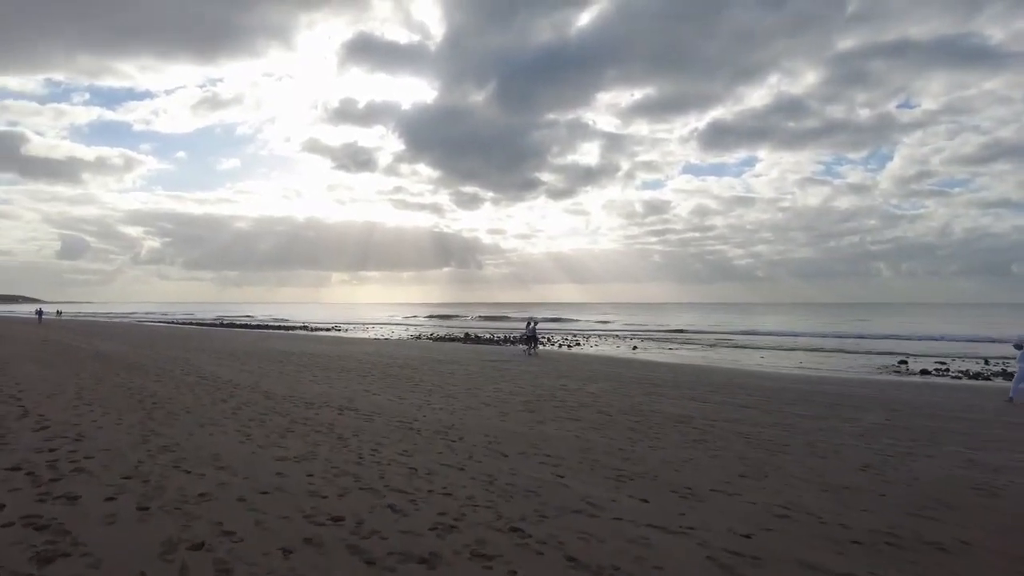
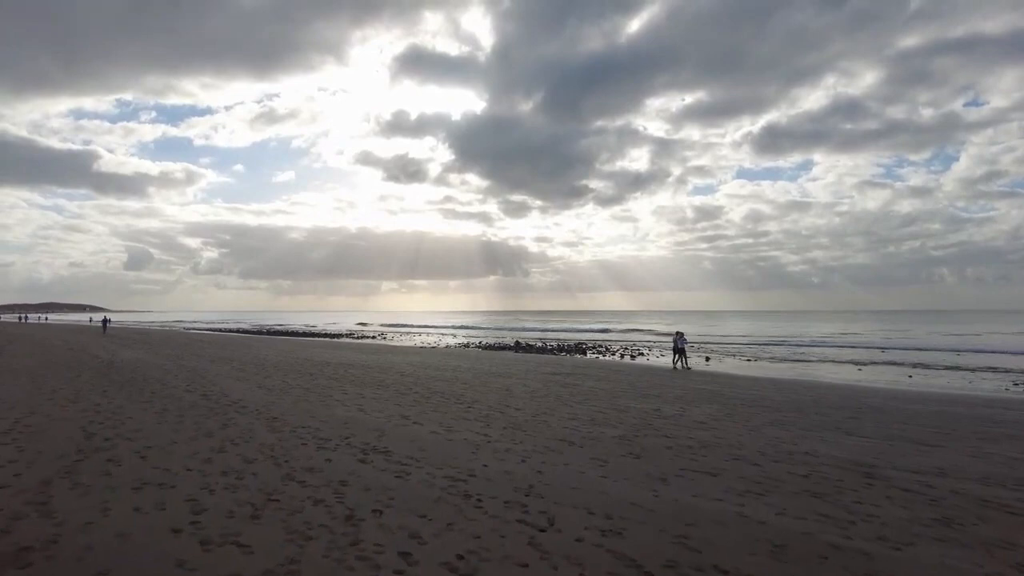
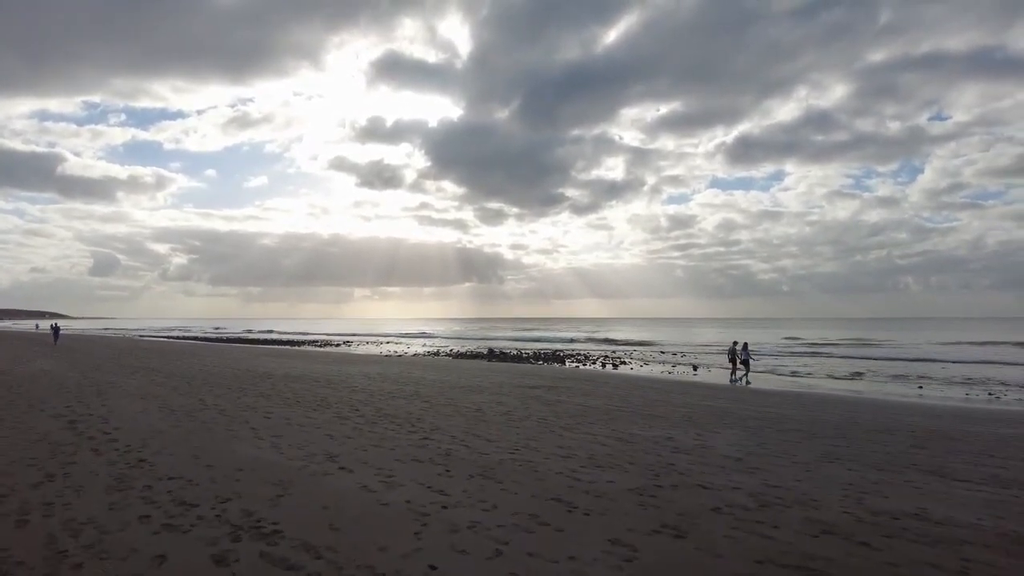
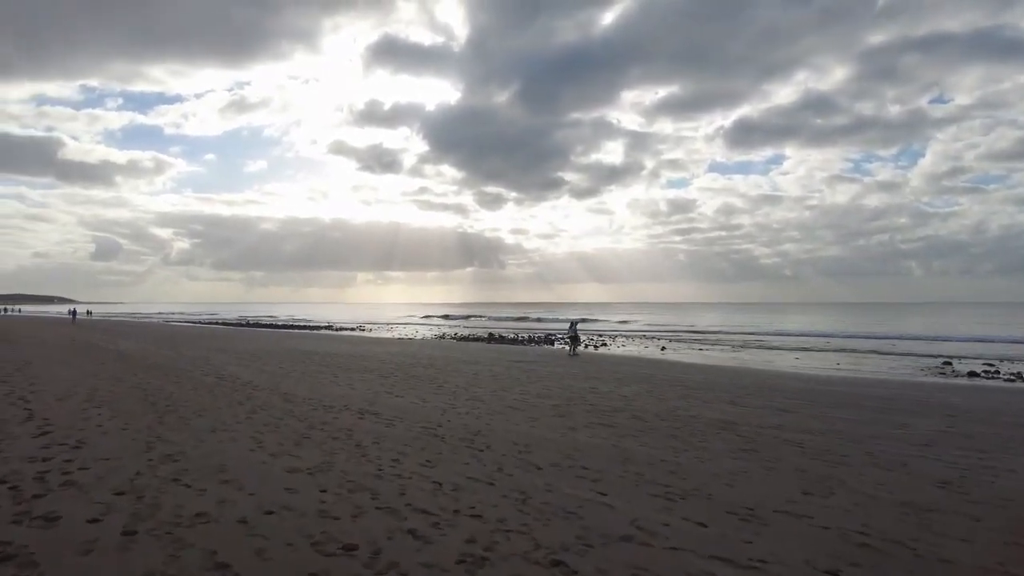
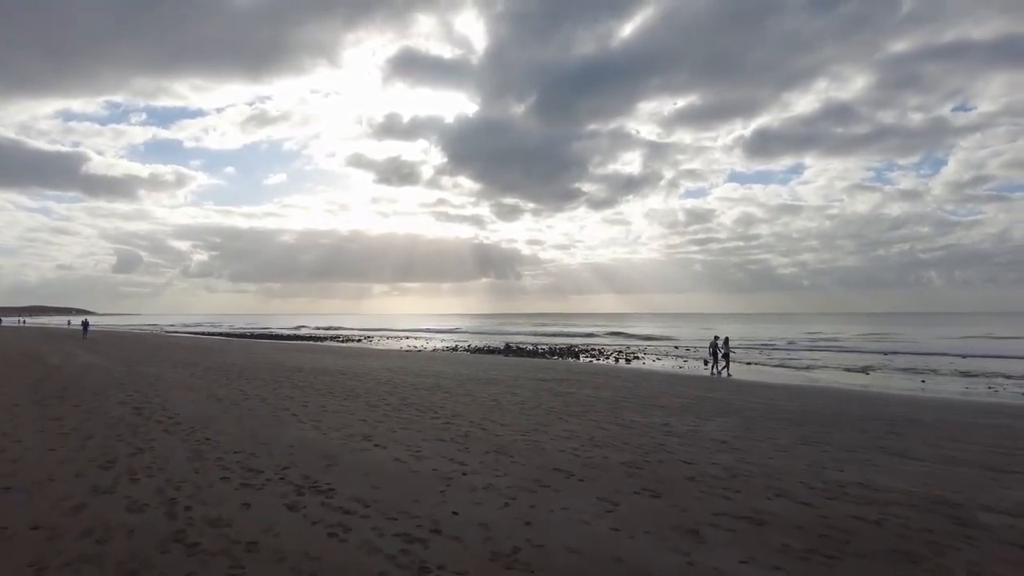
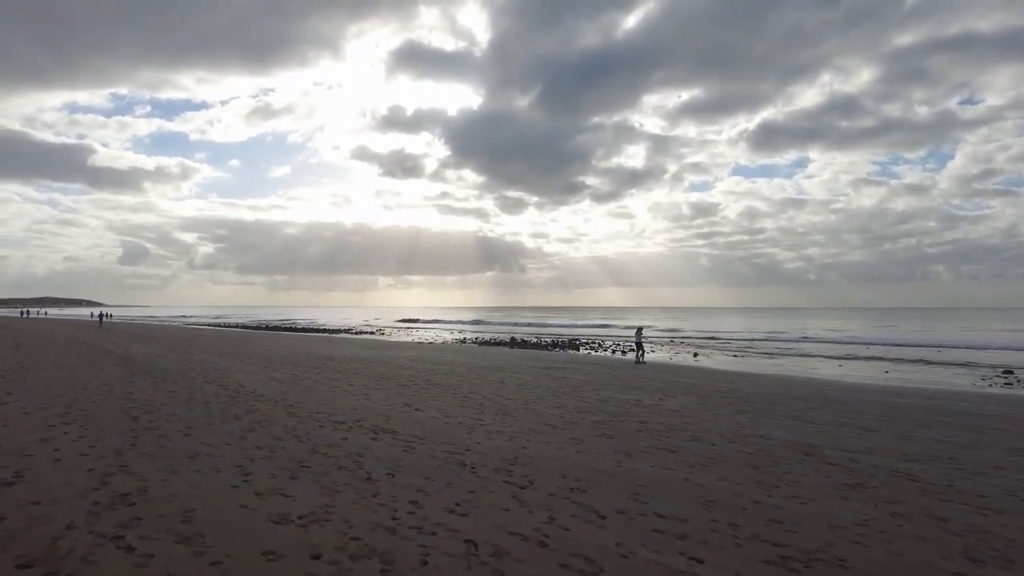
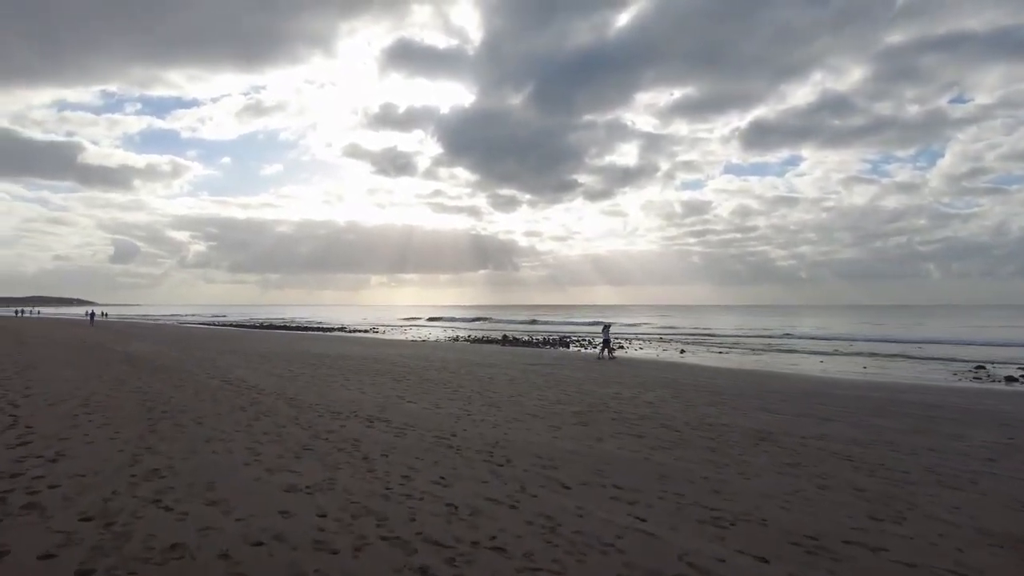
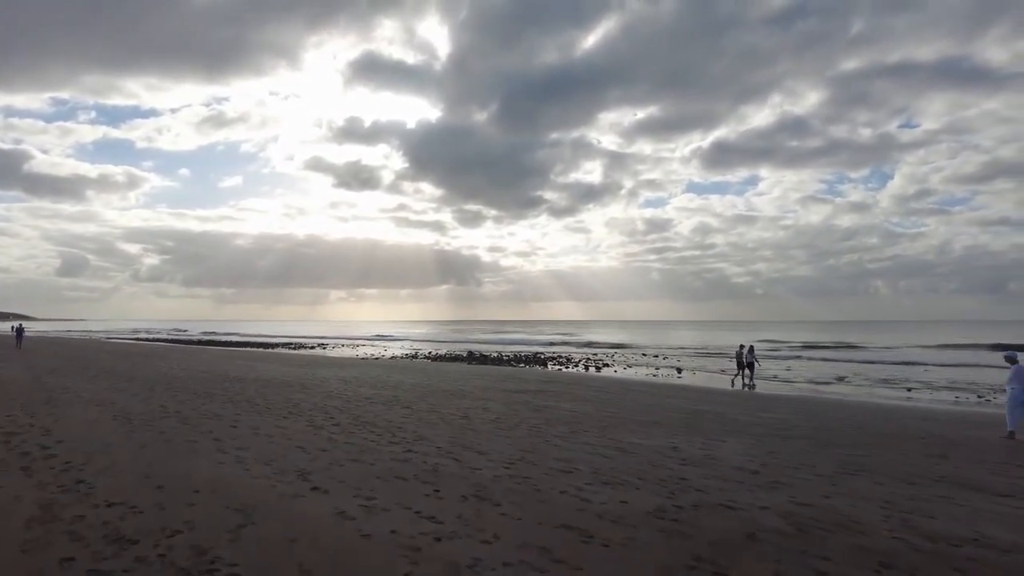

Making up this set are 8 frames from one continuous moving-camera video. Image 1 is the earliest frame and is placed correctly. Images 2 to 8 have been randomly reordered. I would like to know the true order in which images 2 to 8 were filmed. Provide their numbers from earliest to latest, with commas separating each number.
4, 7, 6, 2, 5, 3, 8
